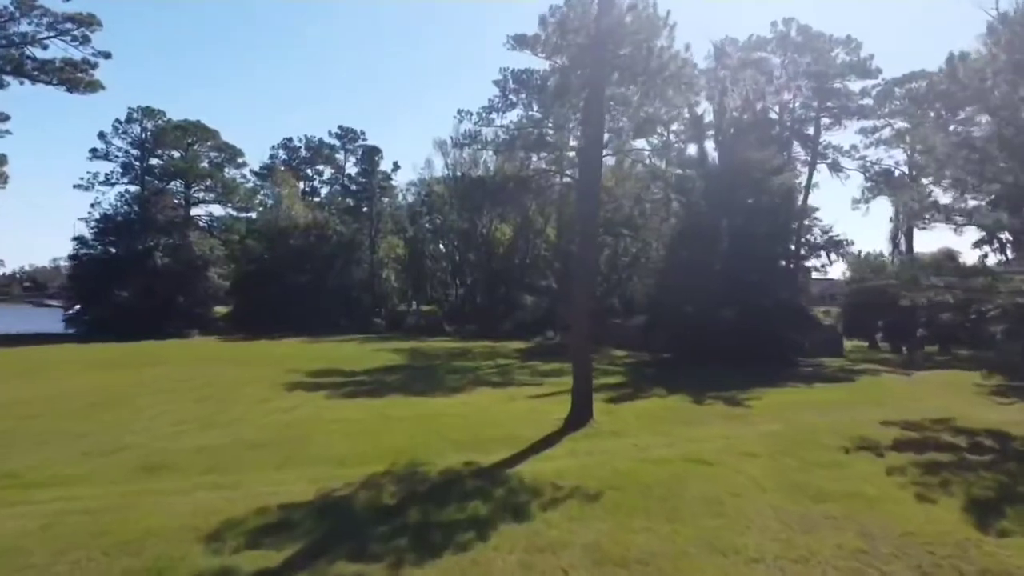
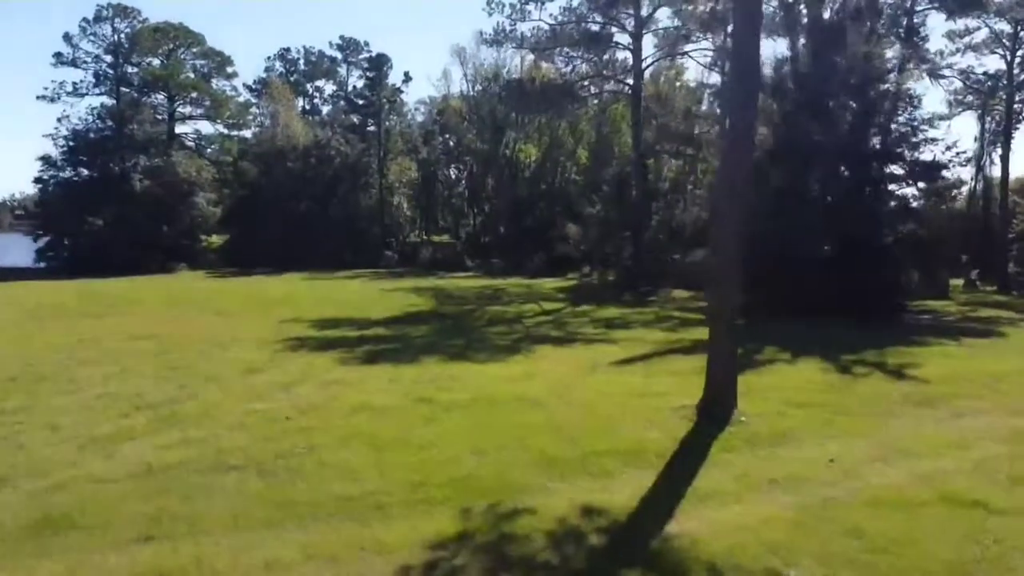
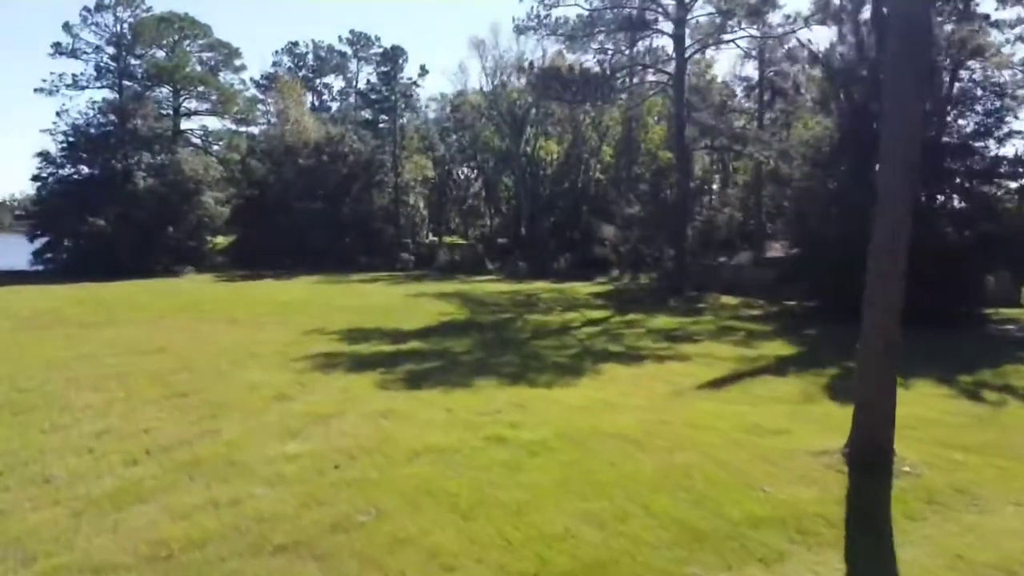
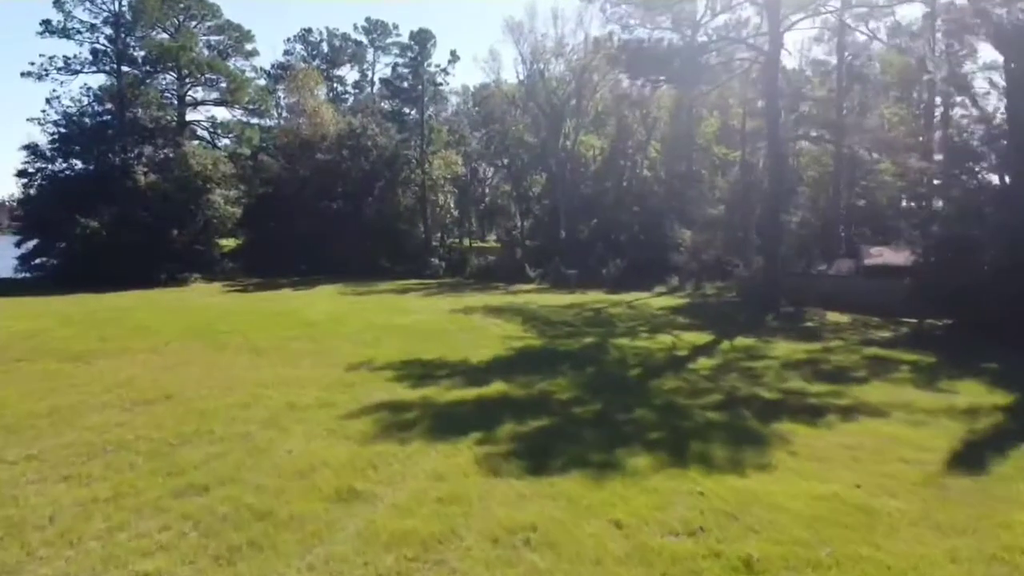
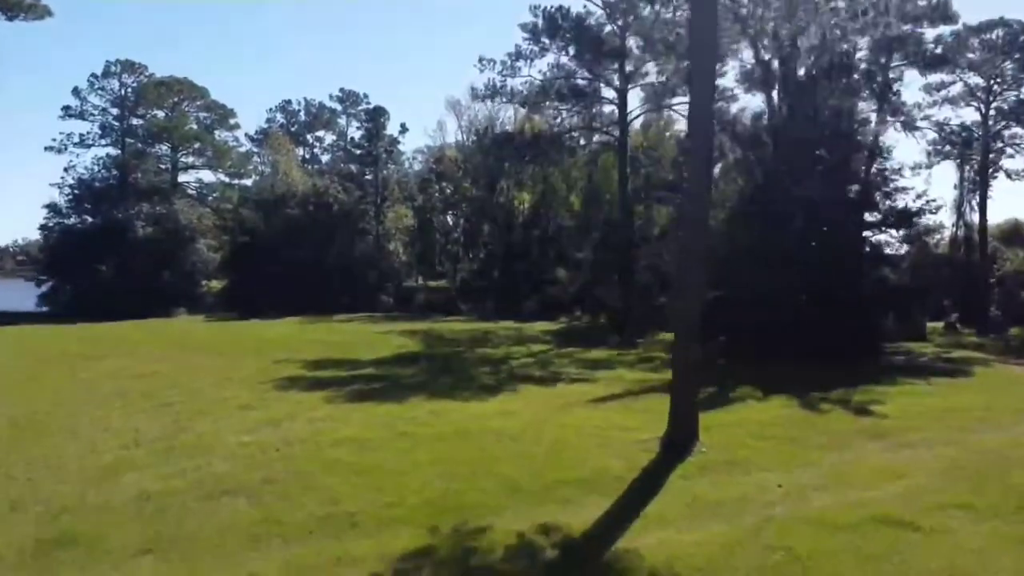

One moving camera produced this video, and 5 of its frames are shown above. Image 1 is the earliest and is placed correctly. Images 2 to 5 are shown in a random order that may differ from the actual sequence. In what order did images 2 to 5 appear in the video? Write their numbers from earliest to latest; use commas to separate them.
5, 2, 3, 4
